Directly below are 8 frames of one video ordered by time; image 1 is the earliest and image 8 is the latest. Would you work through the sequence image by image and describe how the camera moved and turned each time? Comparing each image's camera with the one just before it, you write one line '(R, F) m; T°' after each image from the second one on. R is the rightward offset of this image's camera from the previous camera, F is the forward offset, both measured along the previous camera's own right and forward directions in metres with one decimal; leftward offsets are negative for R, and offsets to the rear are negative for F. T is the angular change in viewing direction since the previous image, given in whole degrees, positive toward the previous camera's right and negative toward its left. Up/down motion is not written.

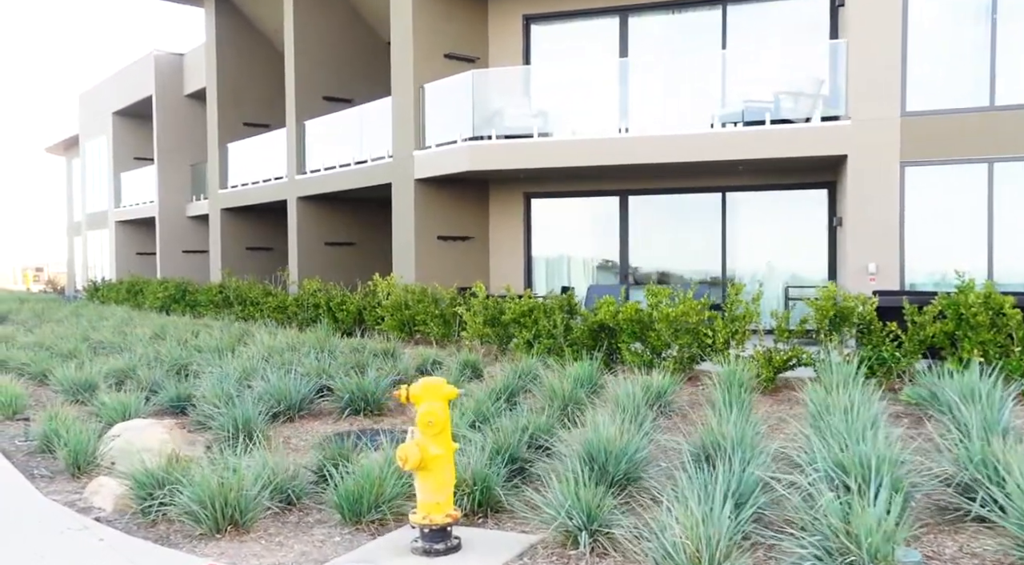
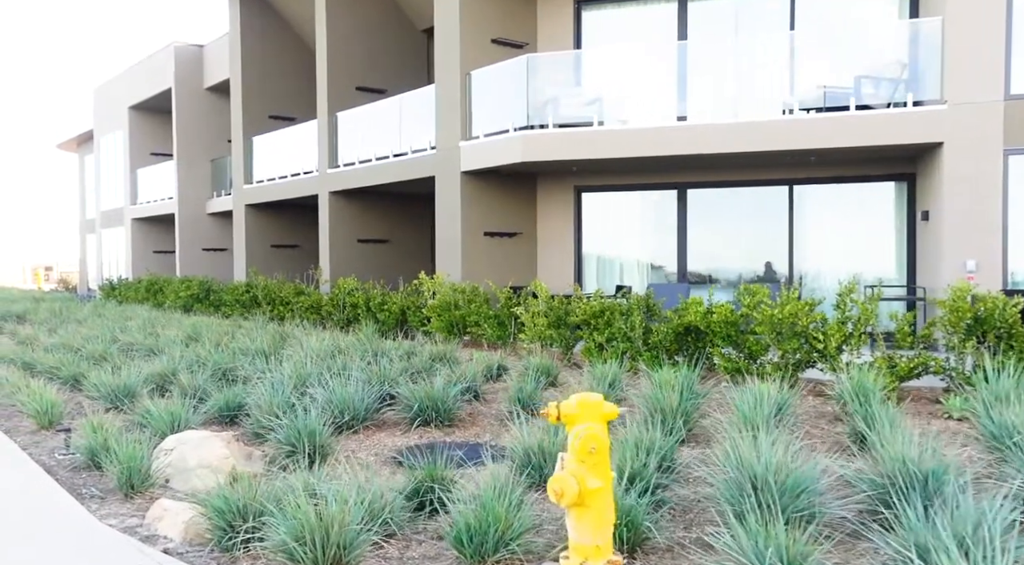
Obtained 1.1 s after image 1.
(-0.7, +0.7) m; 0°
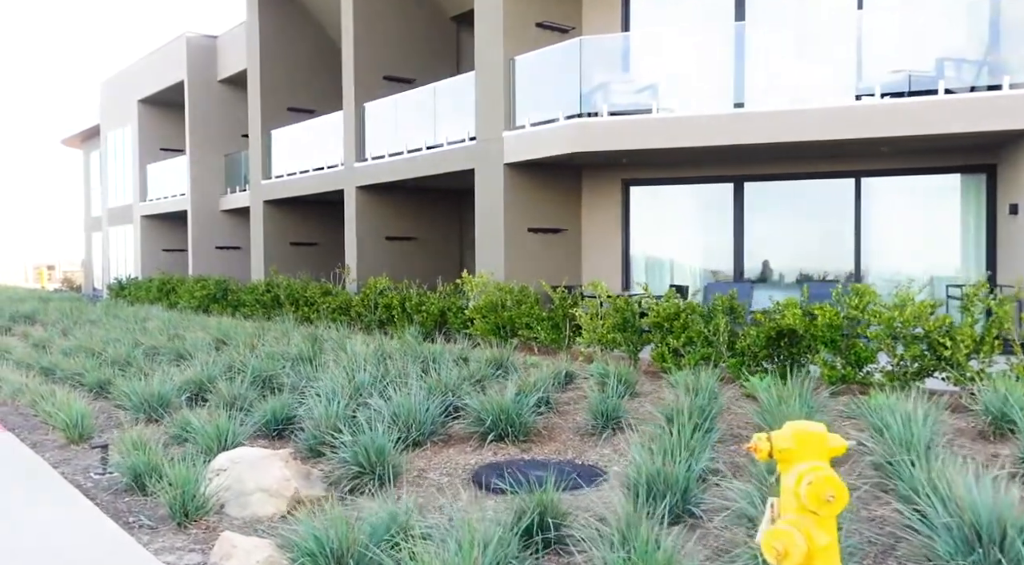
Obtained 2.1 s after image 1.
(-0.7, +0.7) m; 0°
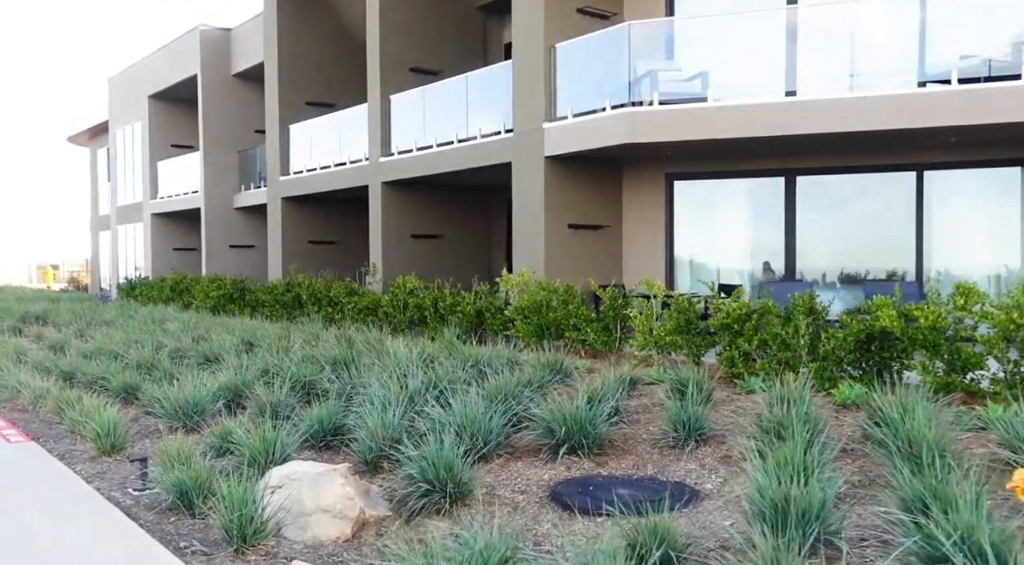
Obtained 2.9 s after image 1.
(-0.5, +0.5) m; 0°
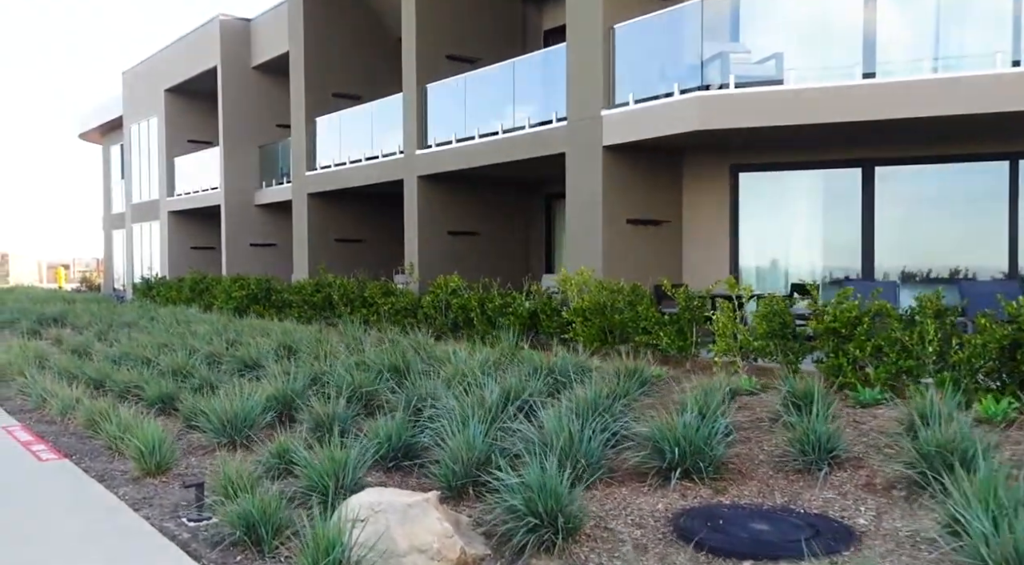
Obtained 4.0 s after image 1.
(-0.6, +0.7) m; 0°
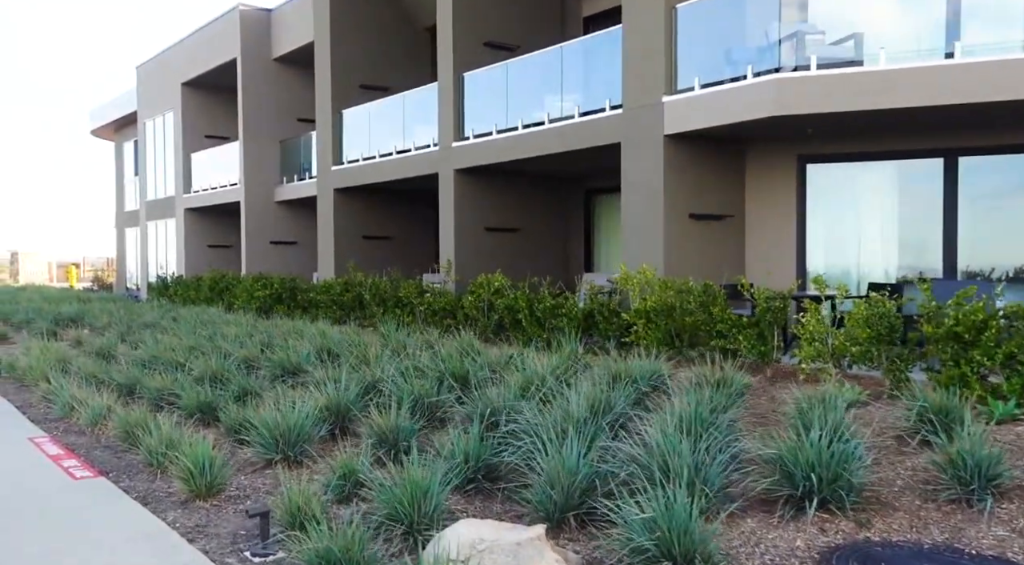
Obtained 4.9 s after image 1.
(-0.6, +0.7) m; 0°
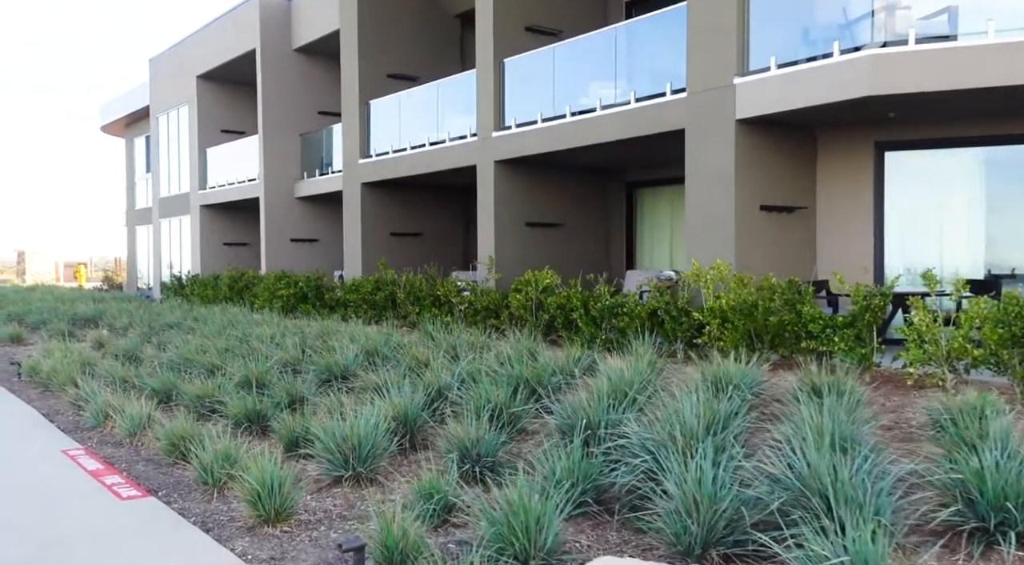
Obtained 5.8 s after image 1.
(-0.6, +0.7) m; 0°
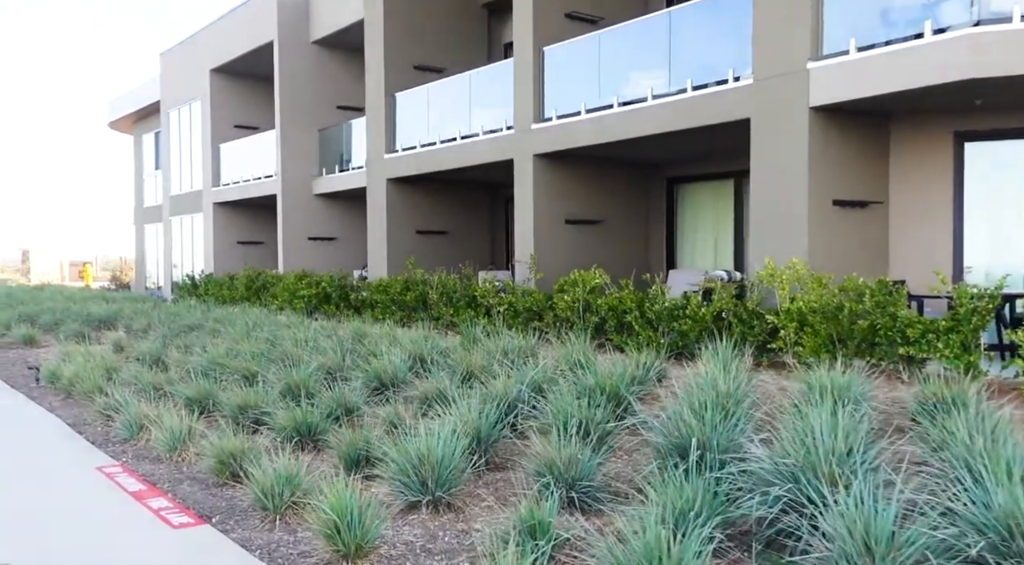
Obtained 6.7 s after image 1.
(-0.6, +0.6) m; 0°
